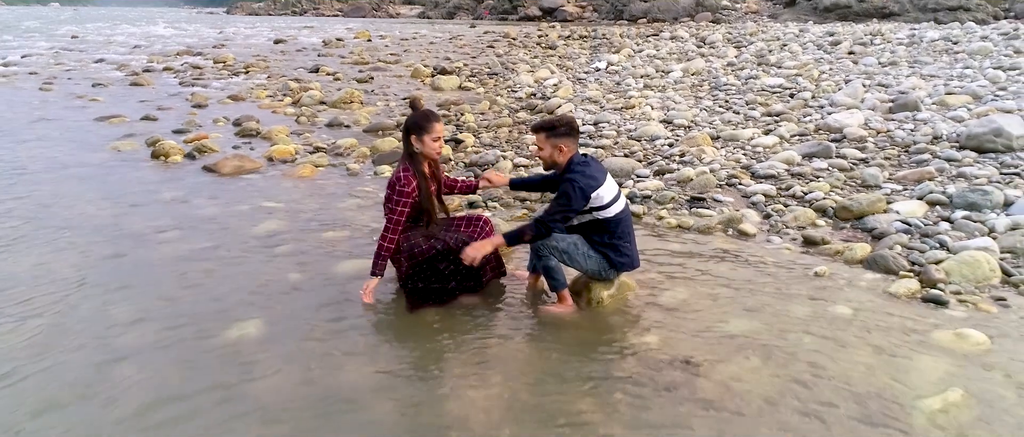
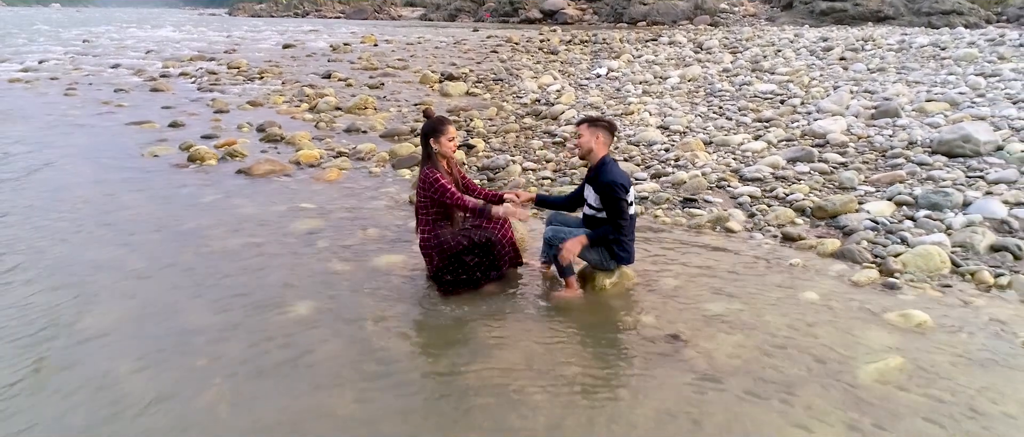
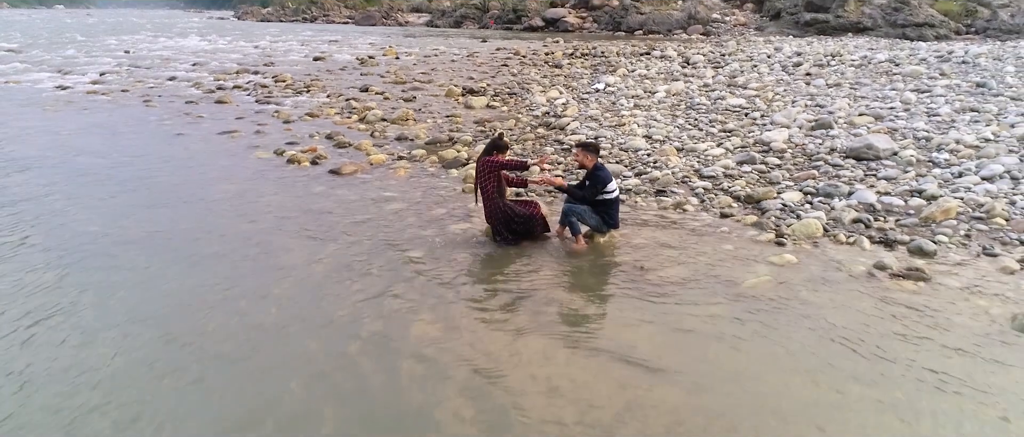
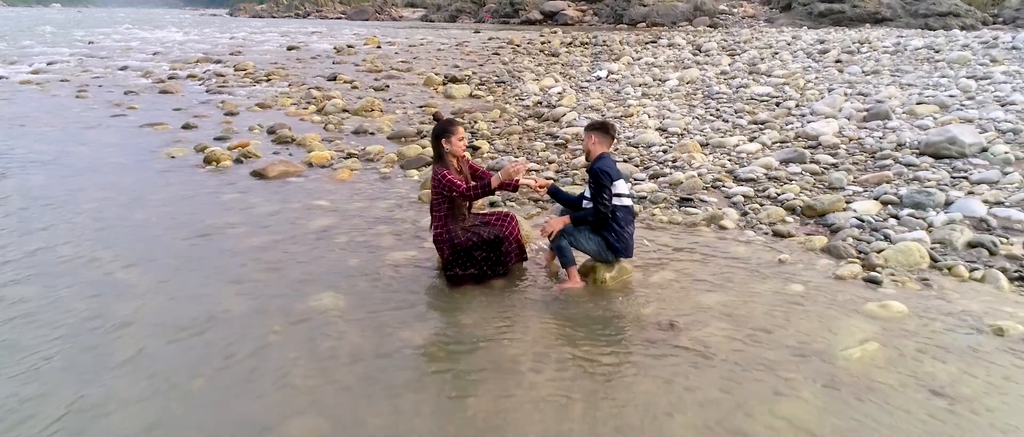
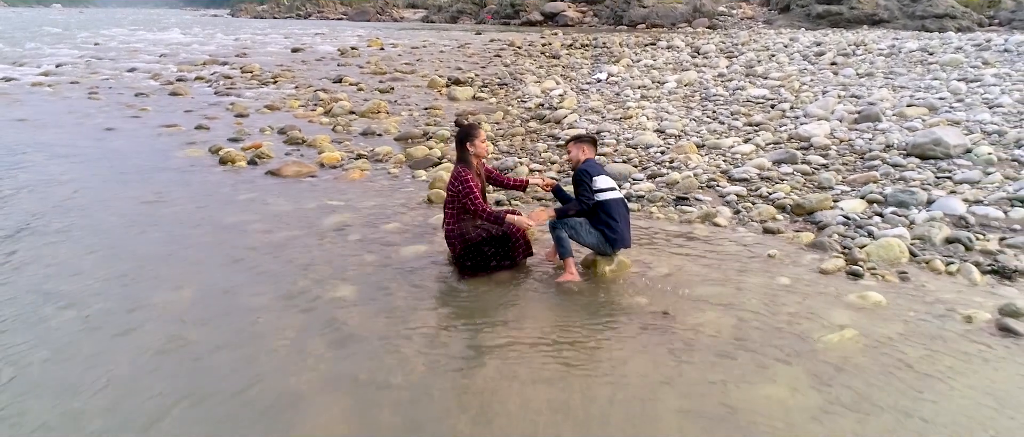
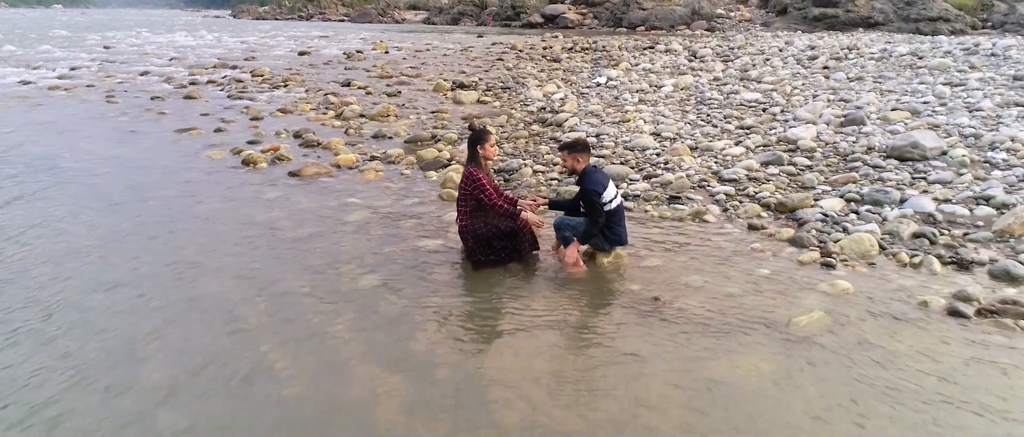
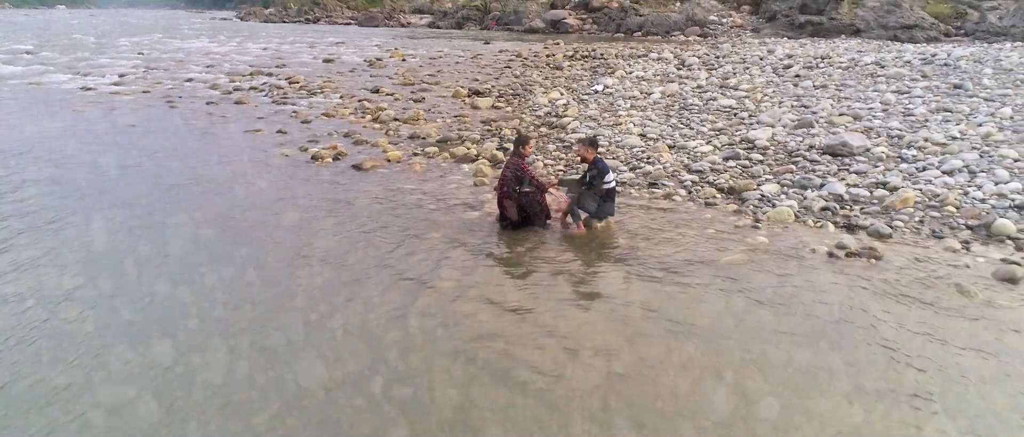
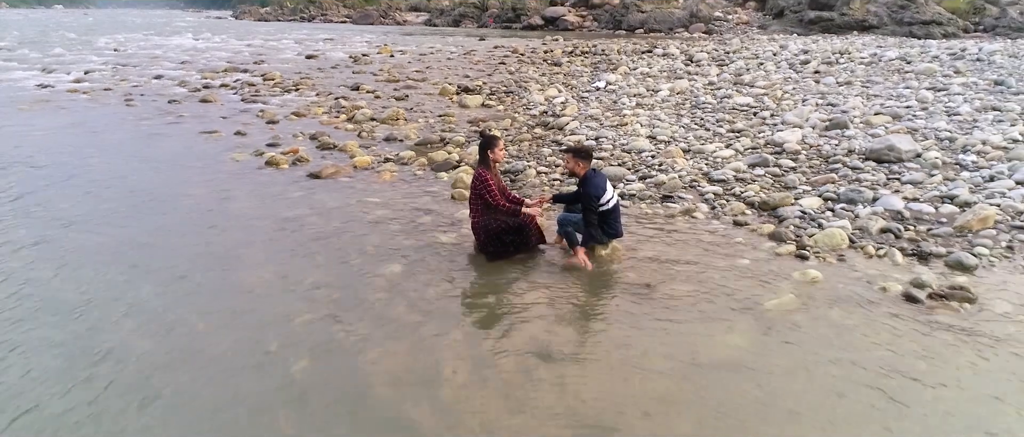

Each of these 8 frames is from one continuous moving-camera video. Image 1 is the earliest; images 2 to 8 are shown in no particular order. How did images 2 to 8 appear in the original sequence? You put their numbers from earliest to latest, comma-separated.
2, 4, 5, 6, 8, 3, 7
